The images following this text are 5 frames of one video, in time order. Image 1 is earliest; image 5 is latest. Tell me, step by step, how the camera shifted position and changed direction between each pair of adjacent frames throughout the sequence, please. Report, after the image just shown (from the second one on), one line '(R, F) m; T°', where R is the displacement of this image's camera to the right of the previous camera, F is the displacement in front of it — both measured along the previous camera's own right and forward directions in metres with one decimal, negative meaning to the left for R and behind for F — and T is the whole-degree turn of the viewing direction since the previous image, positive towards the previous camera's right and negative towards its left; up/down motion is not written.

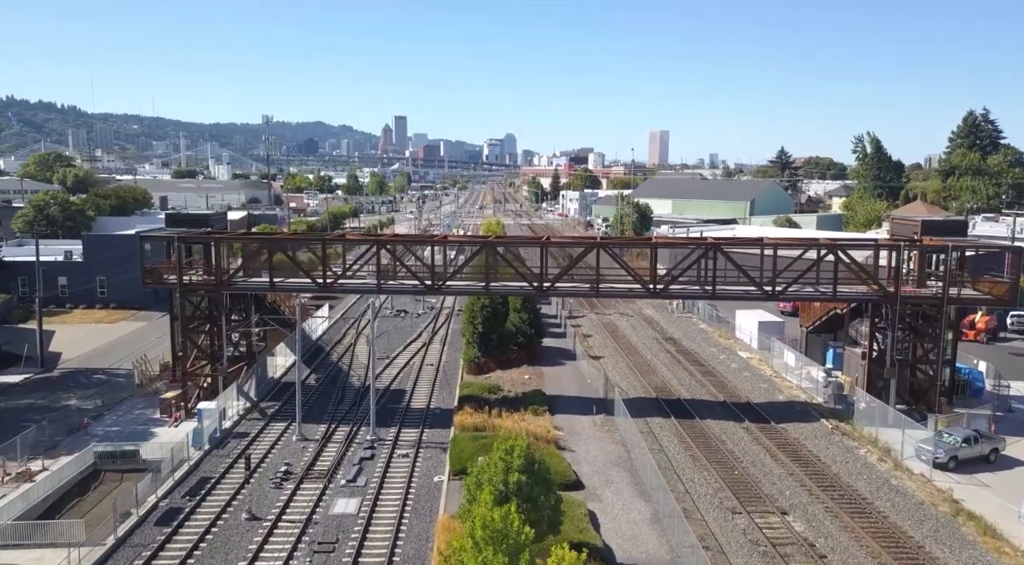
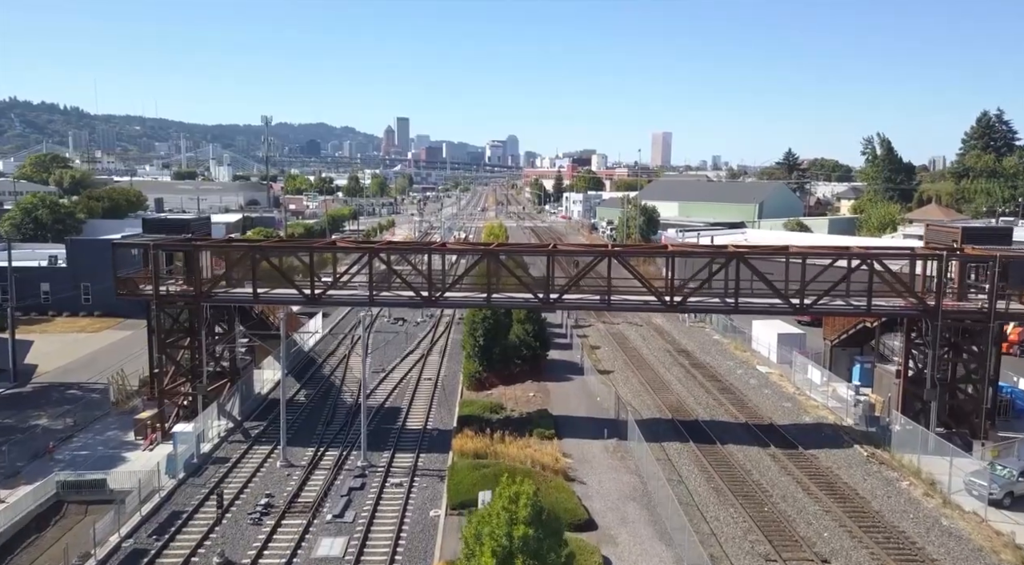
(0.0, +1.3) m; 0°
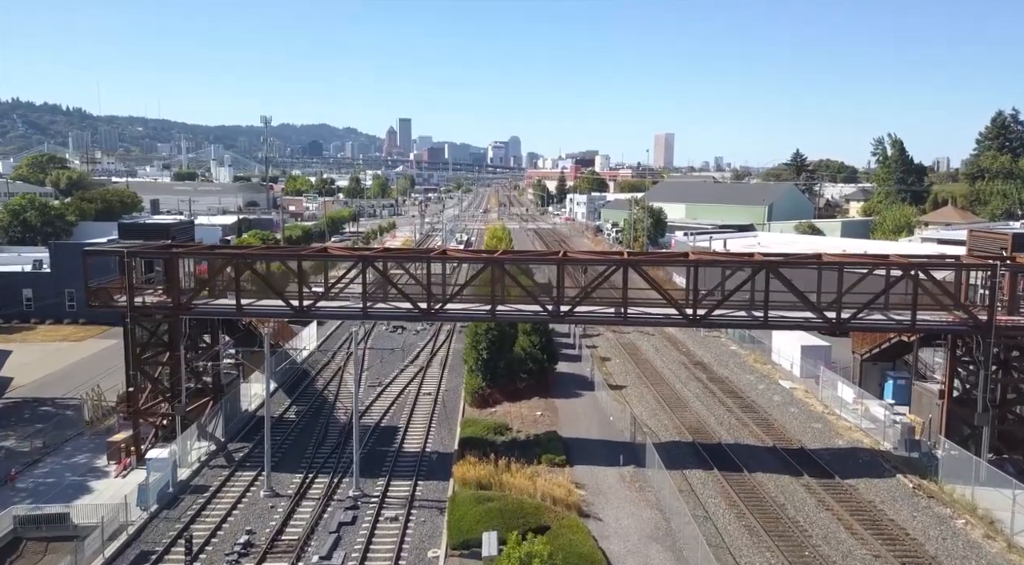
(-0.1, +1.3) m; 0°
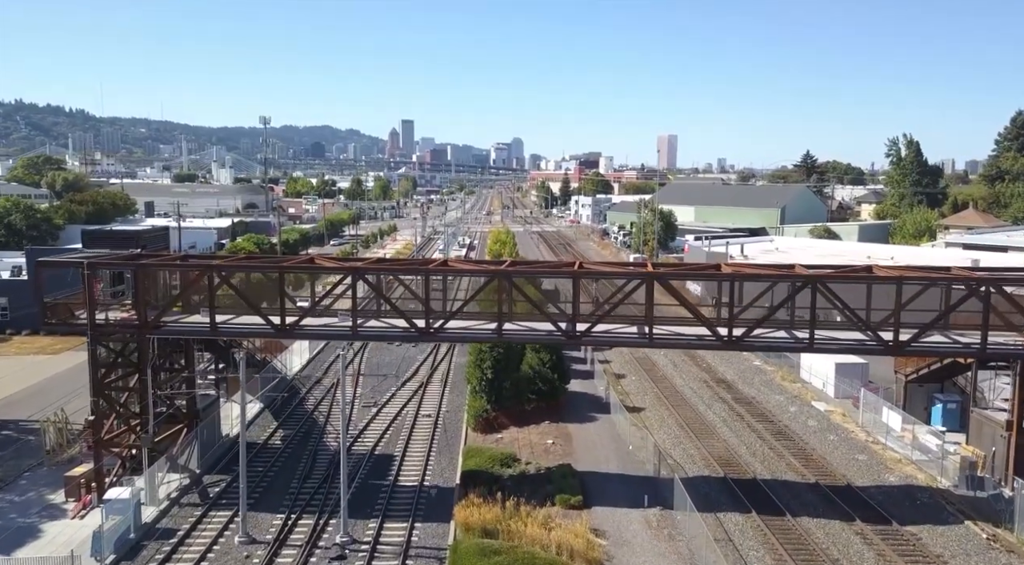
(-0.1, +1.7) m; 0°
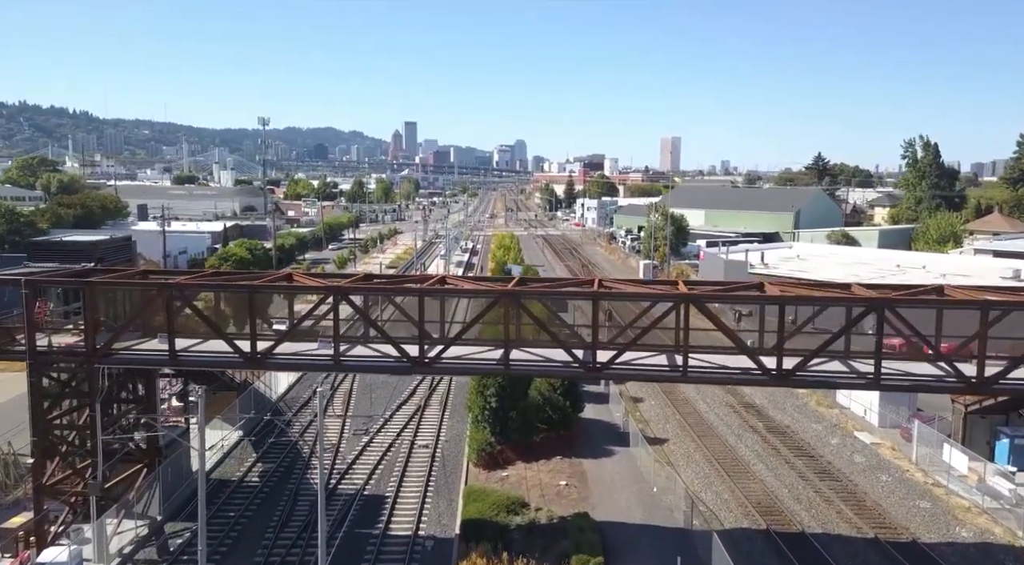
(-0.1, +1.8) m; 0°
